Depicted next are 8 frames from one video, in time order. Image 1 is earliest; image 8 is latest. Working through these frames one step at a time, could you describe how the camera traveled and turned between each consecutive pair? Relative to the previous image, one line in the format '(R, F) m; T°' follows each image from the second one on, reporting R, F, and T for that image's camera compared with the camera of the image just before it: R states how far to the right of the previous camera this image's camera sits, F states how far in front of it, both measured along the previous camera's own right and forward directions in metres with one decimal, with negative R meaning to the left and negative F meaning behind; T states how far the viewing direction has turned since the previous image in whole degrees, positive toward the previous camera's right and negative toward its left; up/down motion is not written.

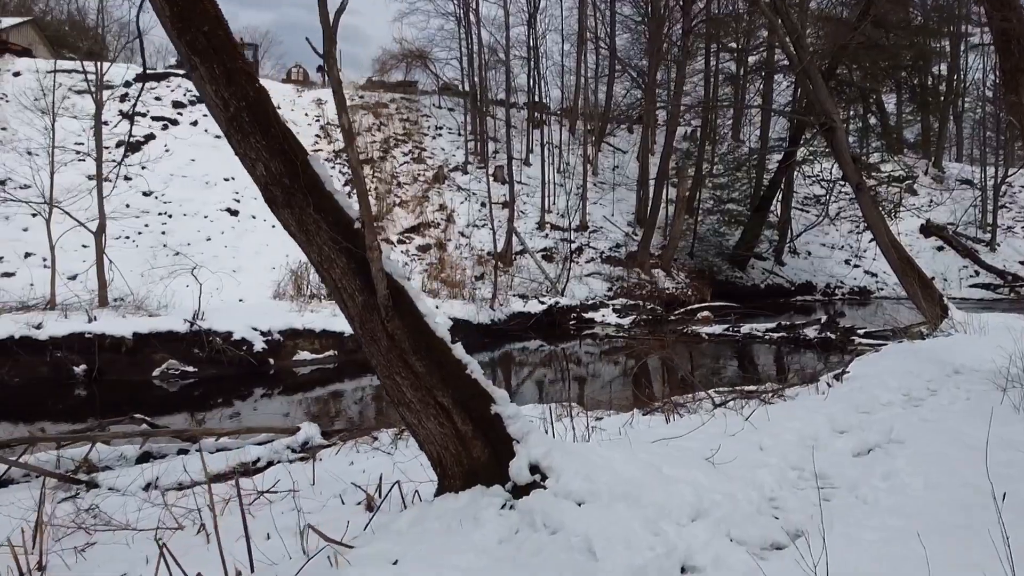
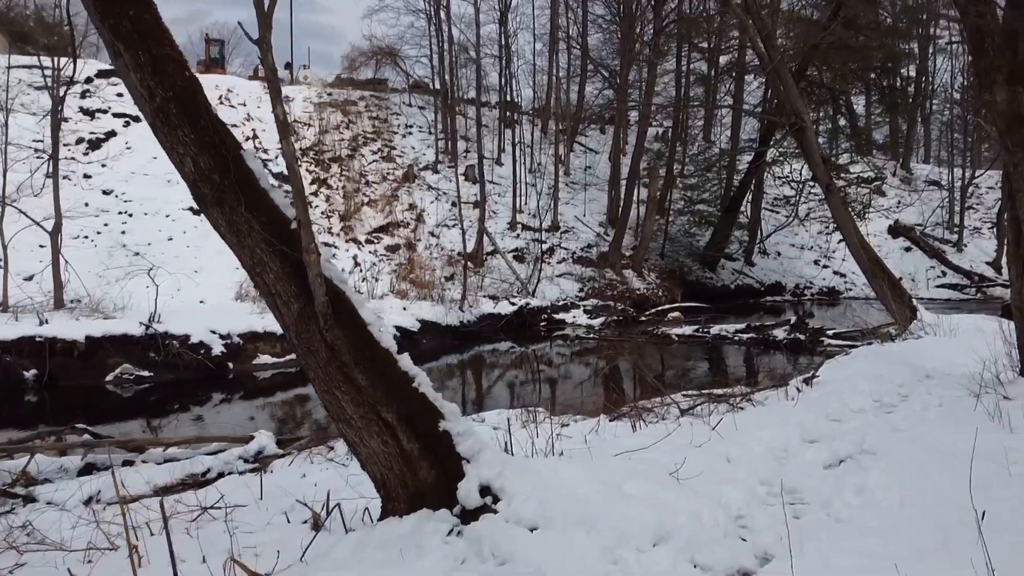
(+0.1, +0.2) m; +2°
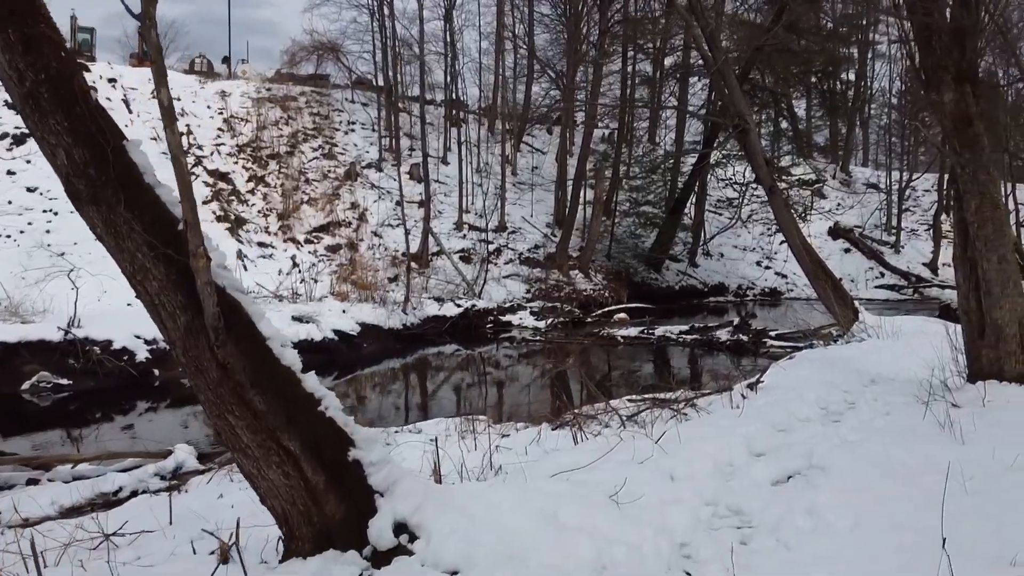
(+0.1, +0.3) m; +5°
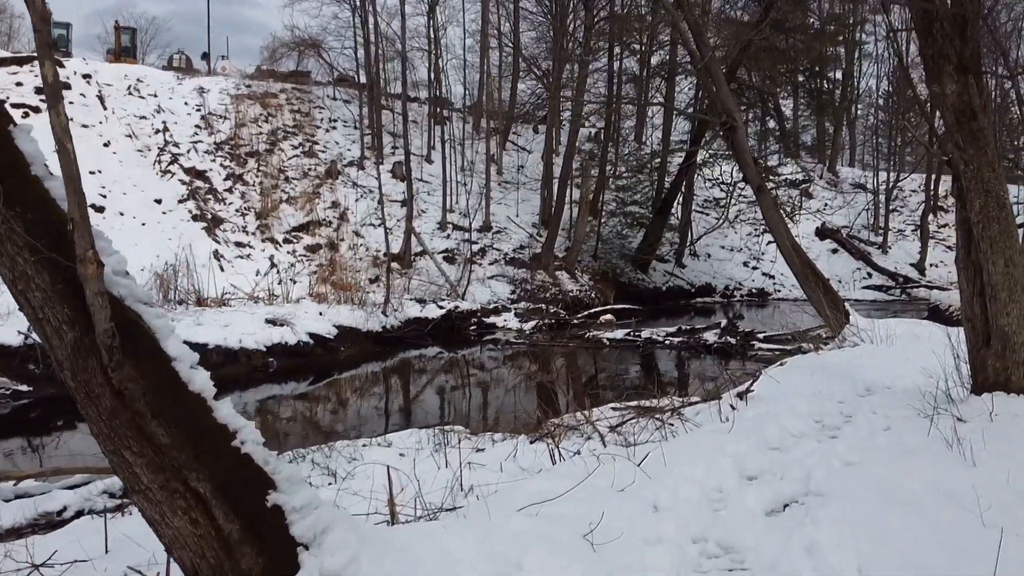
(+0.1, +0.3) m; +1°
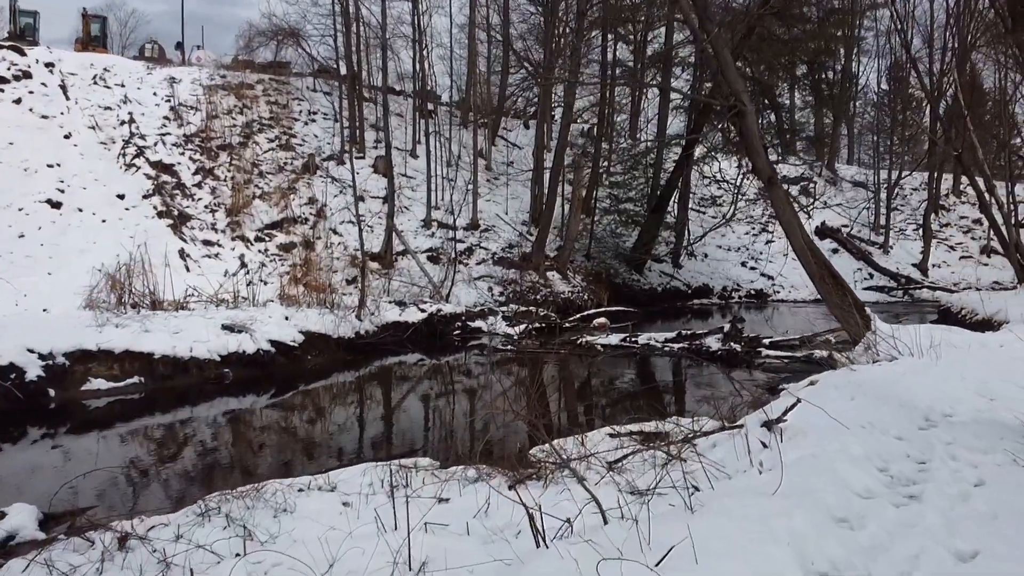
(+0.1, +1.0) m; +1°
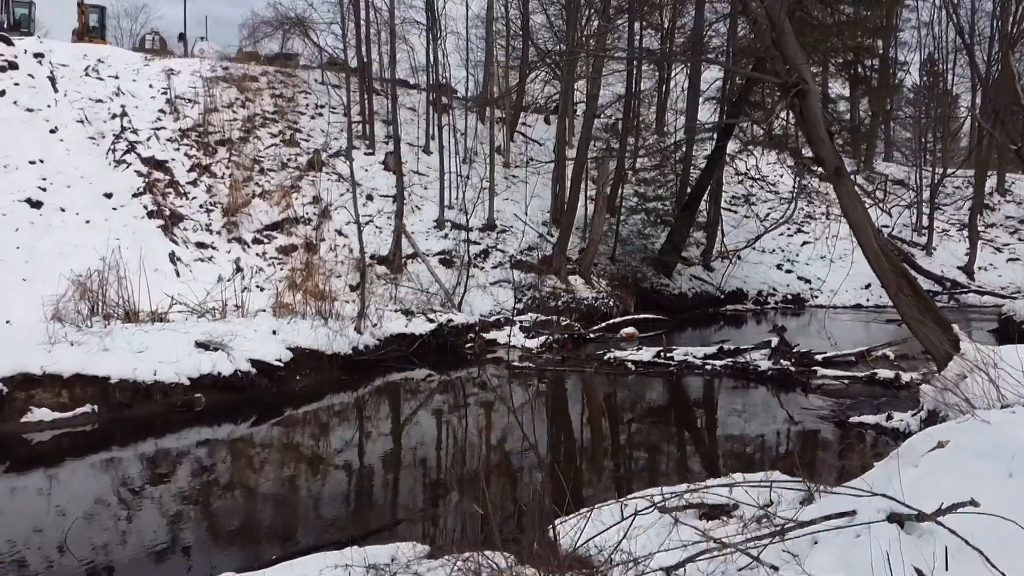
(0.0, +1.3) m; -2°
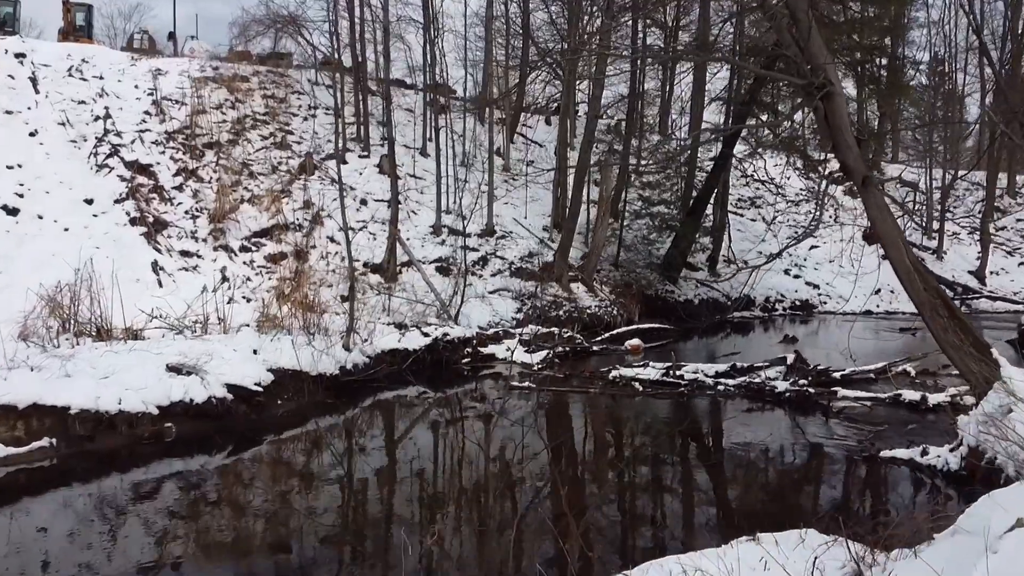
(0.0, +0.6) m; 0°
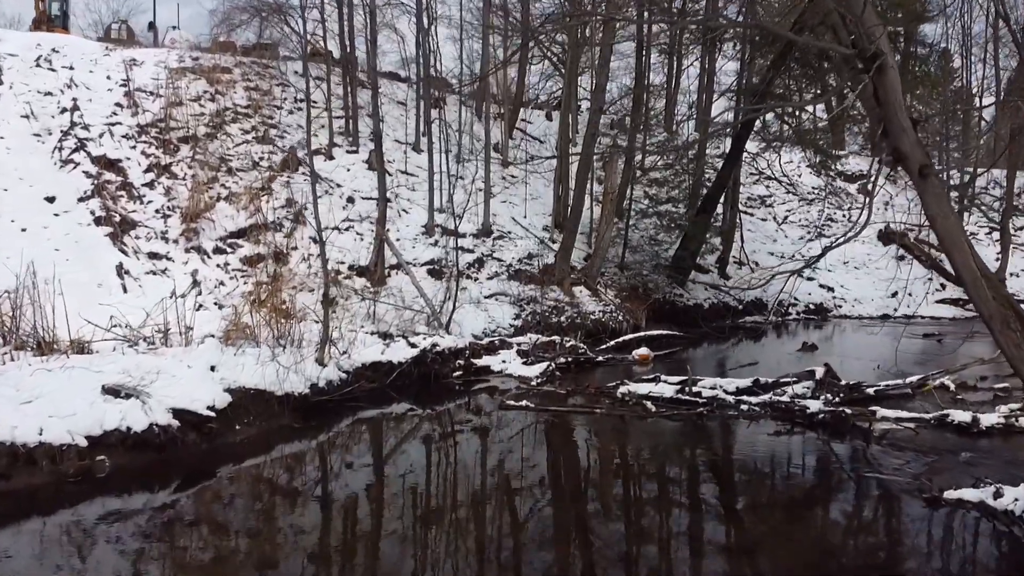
(+0.1, +1.0) m; 0°
